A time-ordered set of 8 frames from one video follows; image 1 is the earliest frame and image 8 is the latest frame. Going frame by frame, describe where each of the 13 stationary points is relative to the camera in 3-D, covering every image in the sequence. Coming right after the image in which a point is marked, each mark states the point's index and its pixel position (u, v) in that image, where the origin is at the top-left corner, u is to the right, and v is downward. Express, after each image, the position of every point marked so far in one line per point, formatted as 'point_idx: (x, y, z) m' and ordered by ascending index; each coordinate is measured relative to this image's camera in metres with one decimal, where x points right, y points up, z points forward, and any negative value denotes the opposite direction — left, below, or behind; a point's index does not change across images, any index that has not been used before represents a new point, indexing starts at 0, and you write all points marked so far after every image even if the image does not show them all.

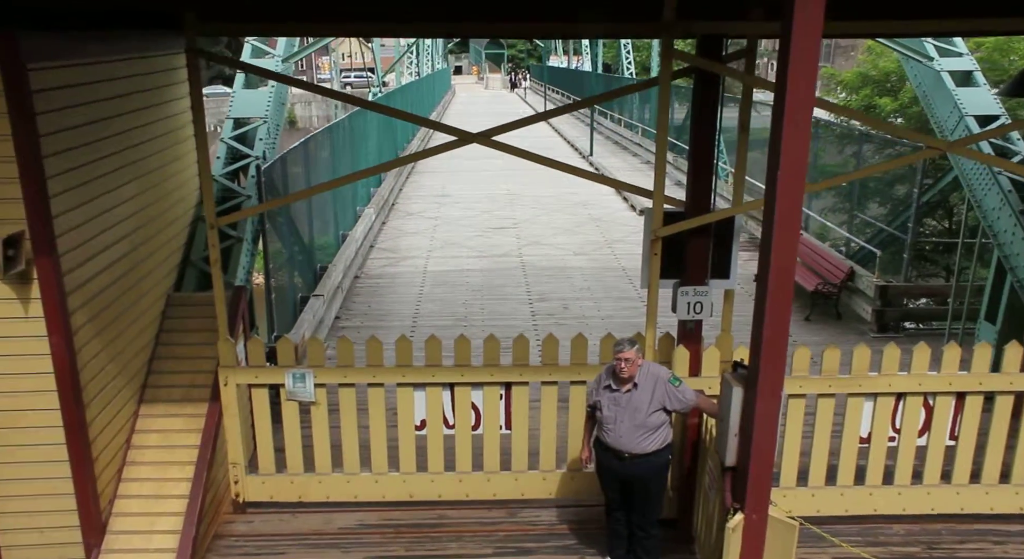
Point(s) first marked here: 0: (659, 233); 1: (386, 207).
0: (+0.8, +0.3, +4.6) m
1: (-2.2, +1.3, +14.1) m
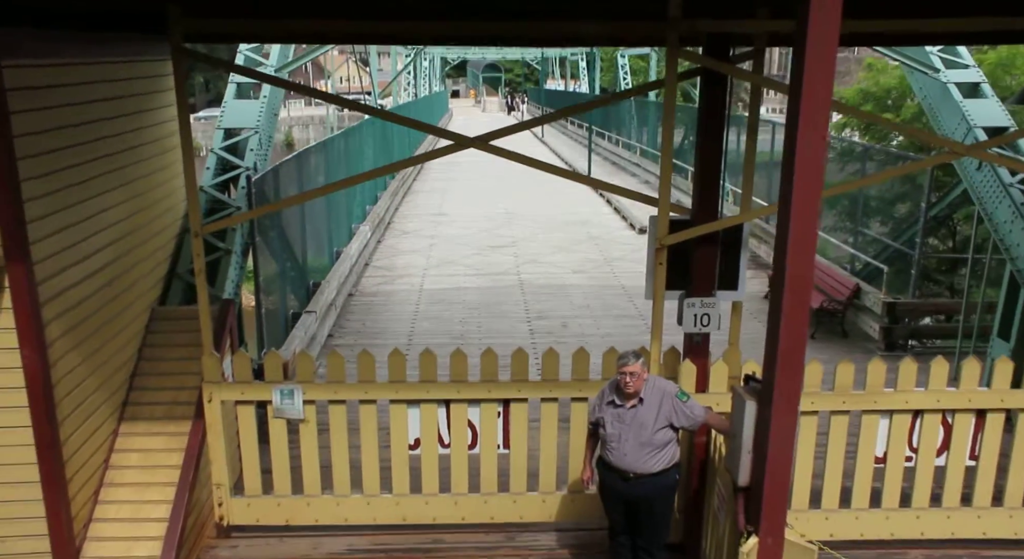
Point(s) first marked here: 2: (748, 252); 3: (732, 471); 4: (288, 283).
0: (+0.8, +0.2, +4.4) m
1: (-2.3, +1.0, +13.9) m
2: (+1.4, +0.2, +4.6) m
3: (+1.0, -0.9, +3.7) m
4: (-2.2, 0.0, +7.9) m
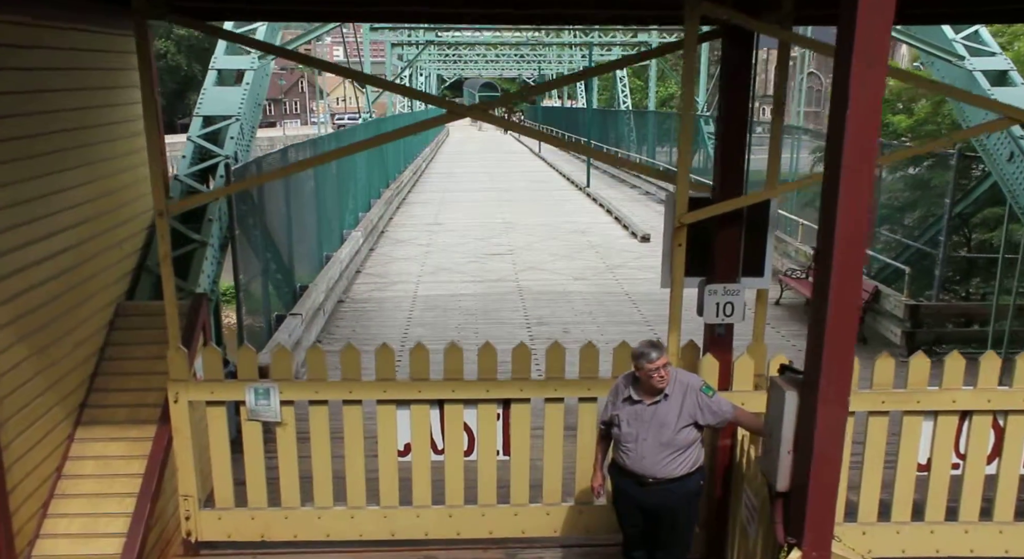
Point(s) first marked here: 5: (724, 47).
0: (+0.8, +0.3, +3.9) m
1: (-2.3, +0.8, +13.5) m
2: (+1.4, +0.3, +4.1) m
3: (+1.0, -0.8, +3.2) m
4: (-2.2, 0.0, +7.4) m
5: (+1.1, +1.2, +4.0) m
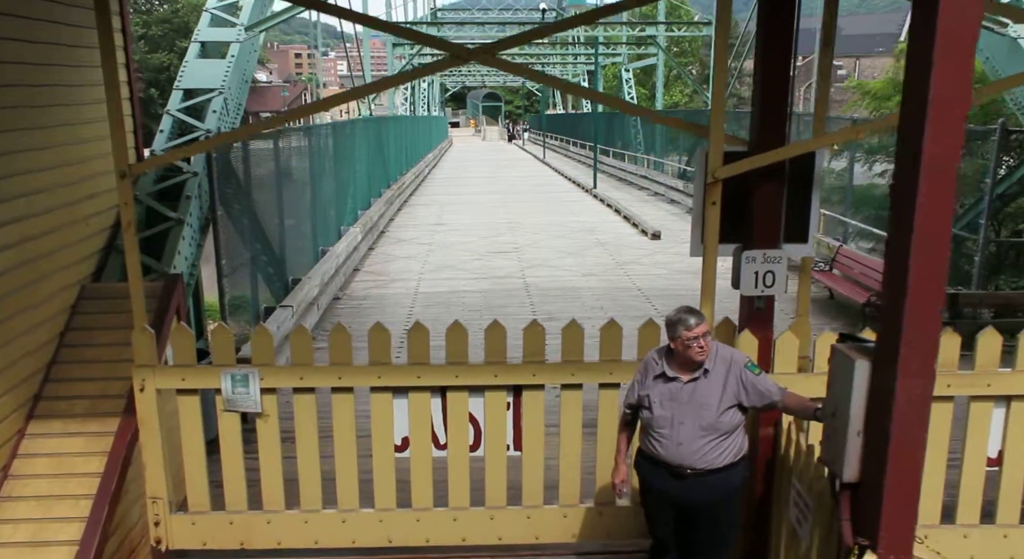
0: (+0.9, +0.5, +3.4) m
1: (-2.2, +0.8, +13.0) m
2: (+1.4, +0.4, +3.6) m
3: (+1.1, -0.6, +2.7) m
4: (-2.2, +0.1, +6.9) m
5: (+1.1, +1.3, +3.5) m
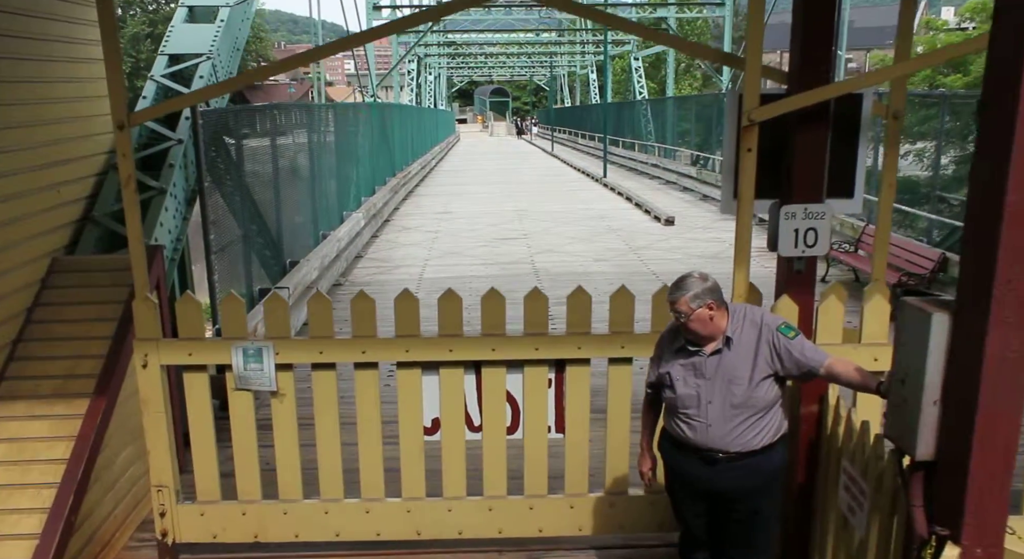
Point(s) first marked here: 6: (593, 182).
0: (+0.9, +0.6, +3.0) m
1: (-2.1, +1.0, +12.6) m
2: (+1.4, +0.6, +3.2) m
3: (+1.1, -0.5, +2.3) m
4: (-2.1, +0.2, +6.5) m
5: (+1.1, +1.5, +3.1) m
6: (+2.0, +2.4, +19.9) m
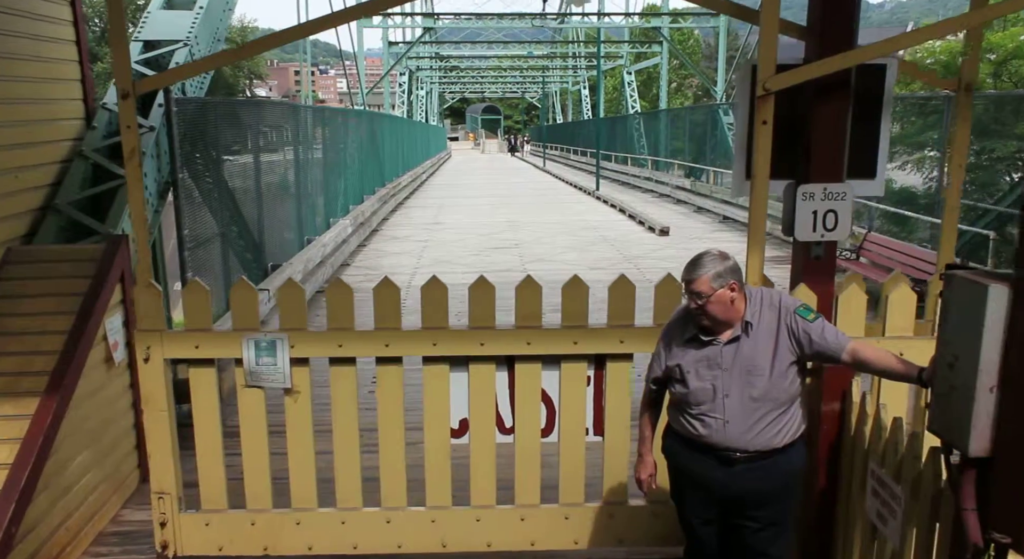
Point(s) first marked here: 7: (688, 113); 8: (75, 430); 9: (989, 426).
0: (+0.9, +0.7, +2.8) m
1: (-2.2, +0.8, +12.3) m
2: (+1.4, +0.6, +3.0) m
3: (+1.1, -0.4, +2.0) m
4: (-2.2, +0.2, +6.2) m
5: (+1.1, +1.5, +2.9) m
6: (+1.8, +2.1, +19.7) m
7: (+3.8, +3.5, +16.9) m
8: (-1.9, -0.7, +3.5) m
9: (+1.1, -0.3, +1.9) m
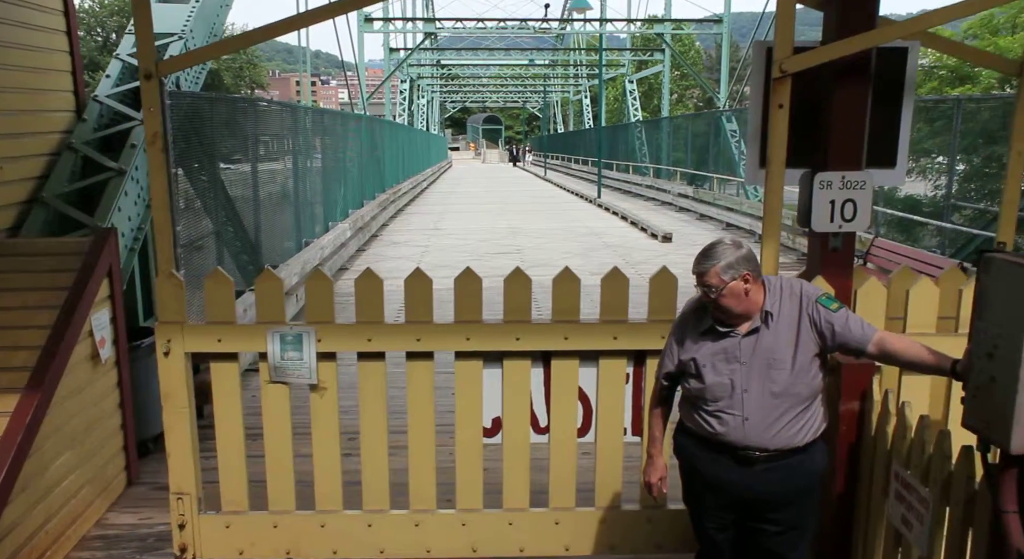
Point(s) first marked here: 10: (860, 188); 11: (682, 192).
0: (+0.9, +0.7, +2.6) m
1: (-2.2, +0.7, +12.2) m
2: (+1.4, +0.6, +2.8) m
3: (+1.1, -0.3, +1.9) m
4: (-2.2, +0.2, +6.1) m
5: (+1.1, +1.6, +2.8) m
6: (+1.9, +1.9, +19.6) m
7: (+3.8, +3.3, +16.8) m
8: (-1.9, -0.6, +3.4) m
9: (+1.1, -0.3, +1.7) m
10: (+1.2, +0.3, +2.8) m
11: (+3.7, +1.9, +17.4) m
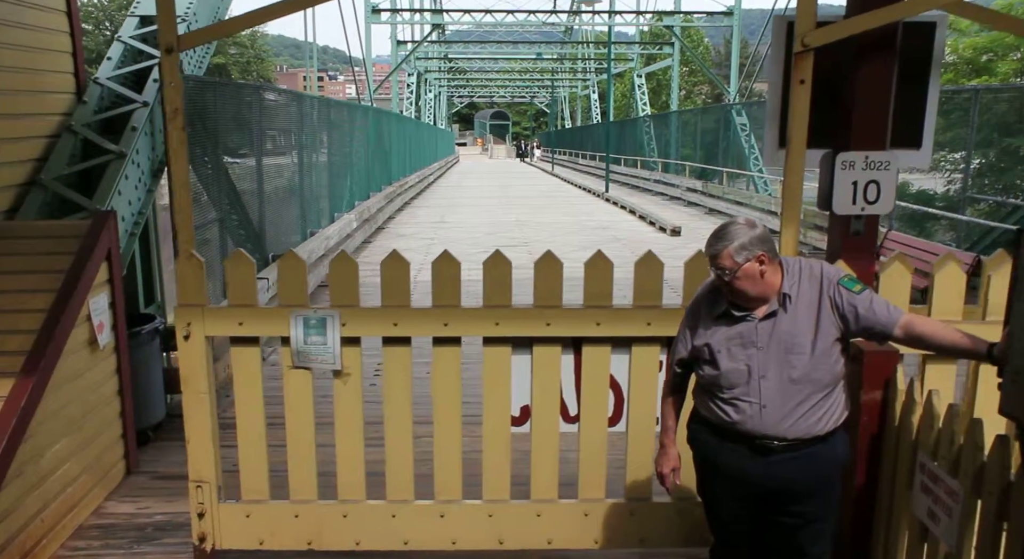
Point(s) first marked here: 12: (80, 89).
0: (+0.9, +0.8, +2.5) m
1: (-2.1, +0.8, +12.1) m
2: (+1.5, +0.7, +2.7) m
3: (+1.1, -0.3, +1.7) m
4: (-2.1, +0.3, +6.0) m
5: (+1.2, +1.6, +2.7) m
6: (+2.0, +2.0, +19.5) m
7: (+3.9, +3.4, +16.7) m
8: (-1.9, -0.6, +3.3) m
9: (+1.1, -0.3, +1.6) m
10: (+1.2, +0.4, +2.6) m
11: (+3.9, +2.0, +17.3) m
12: (-2.5, +1.1, +4.6) m
